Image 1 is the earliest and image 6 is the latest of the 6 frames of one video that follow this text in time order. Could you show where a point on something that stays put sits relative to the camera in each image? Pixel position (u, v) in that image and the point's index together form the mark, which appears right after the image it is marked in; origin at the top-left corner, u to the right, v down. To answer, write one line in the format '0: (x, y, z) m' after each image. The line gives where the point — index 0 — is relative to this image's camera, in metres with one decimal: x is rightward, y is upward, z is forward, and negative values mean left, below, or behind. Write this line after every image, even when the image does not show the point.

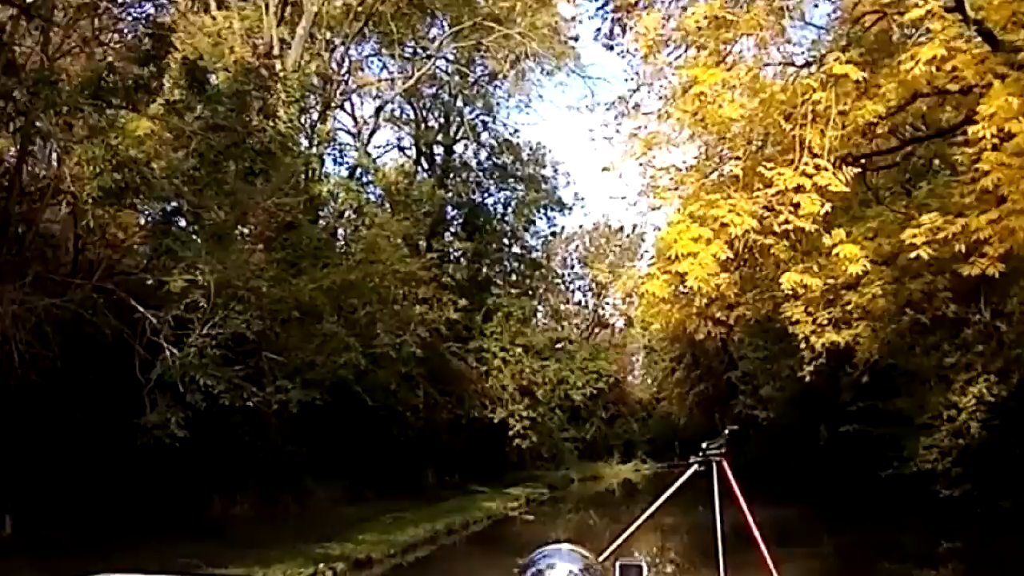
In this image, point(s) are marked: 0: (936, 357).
0: (+7.6, -1.2, +19.2) m
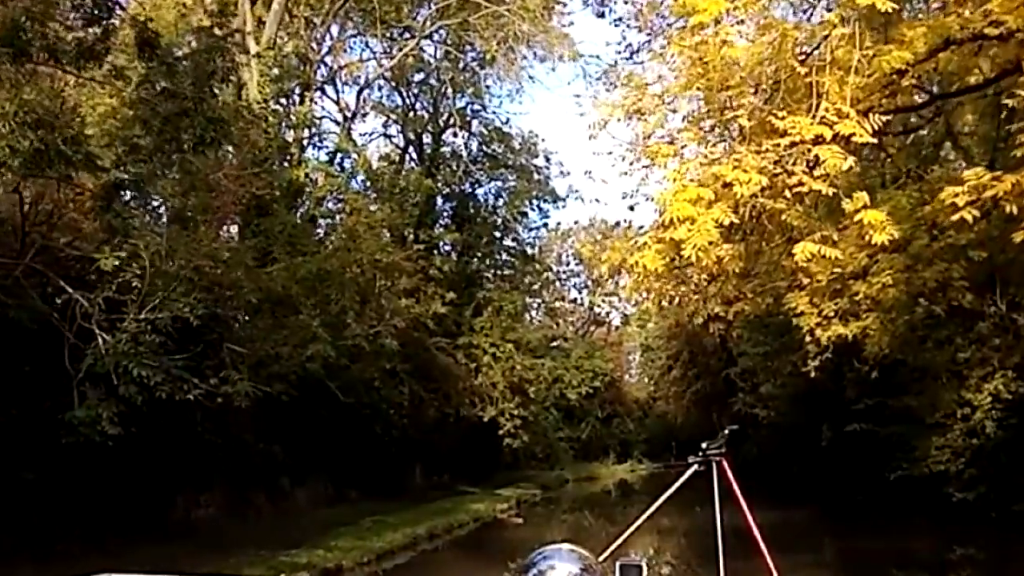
0: (+7.3, -1.1, +18.1) m
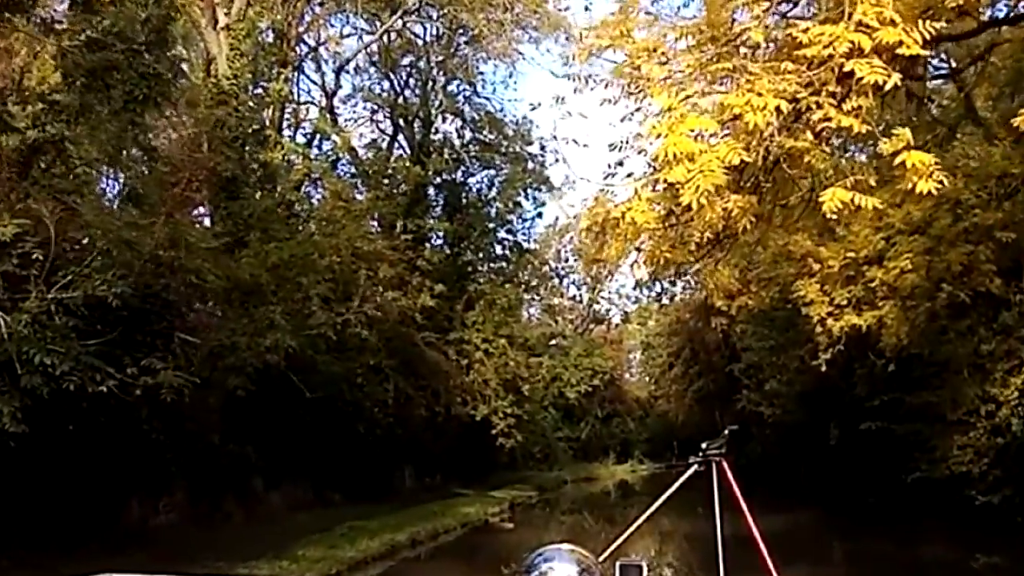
0: (+7.1, -0.9, +16.7) m
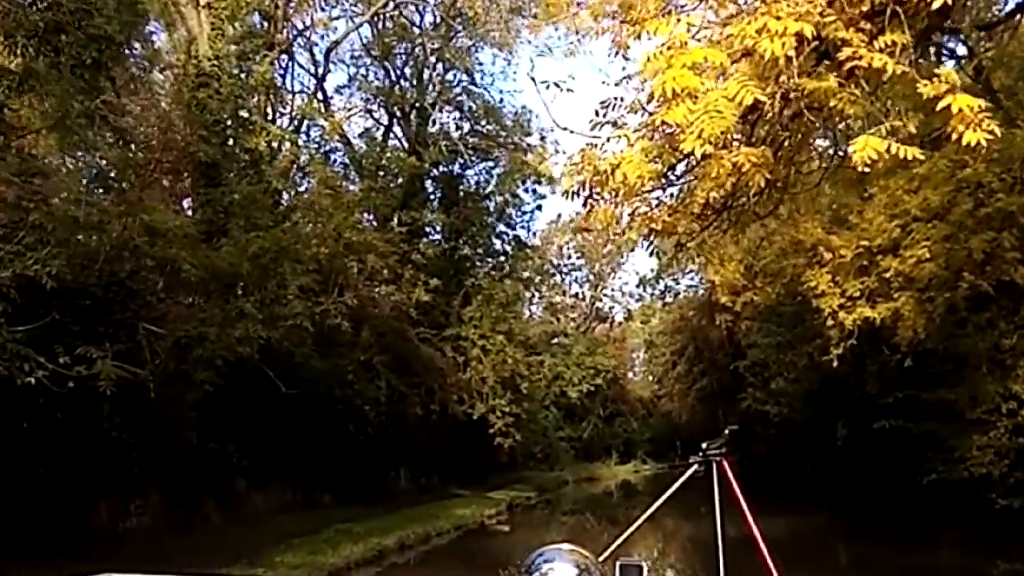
0: (+7.0, -0.7, +15.7) m
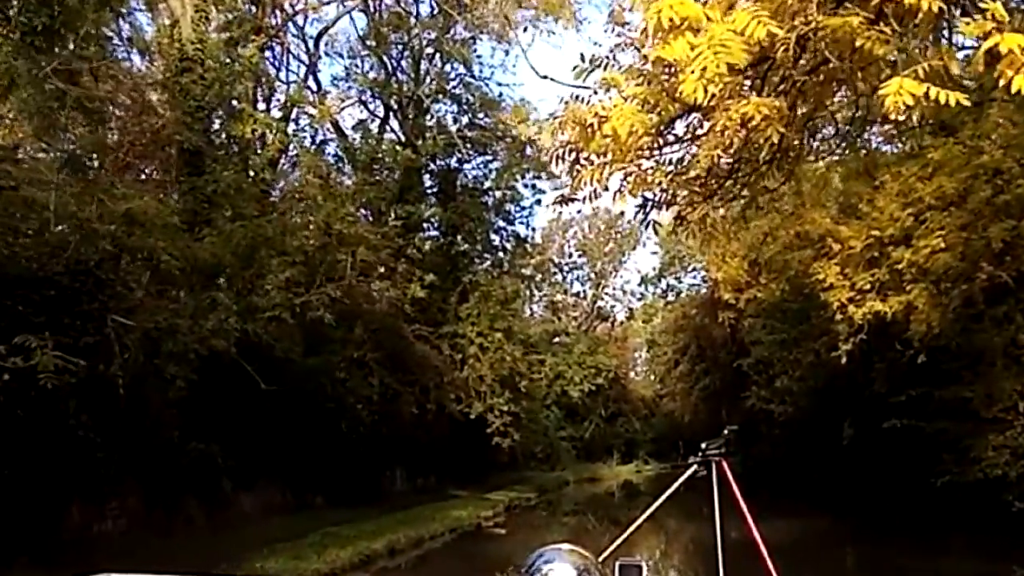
0: (+6.9, -0.6, +15.0) m
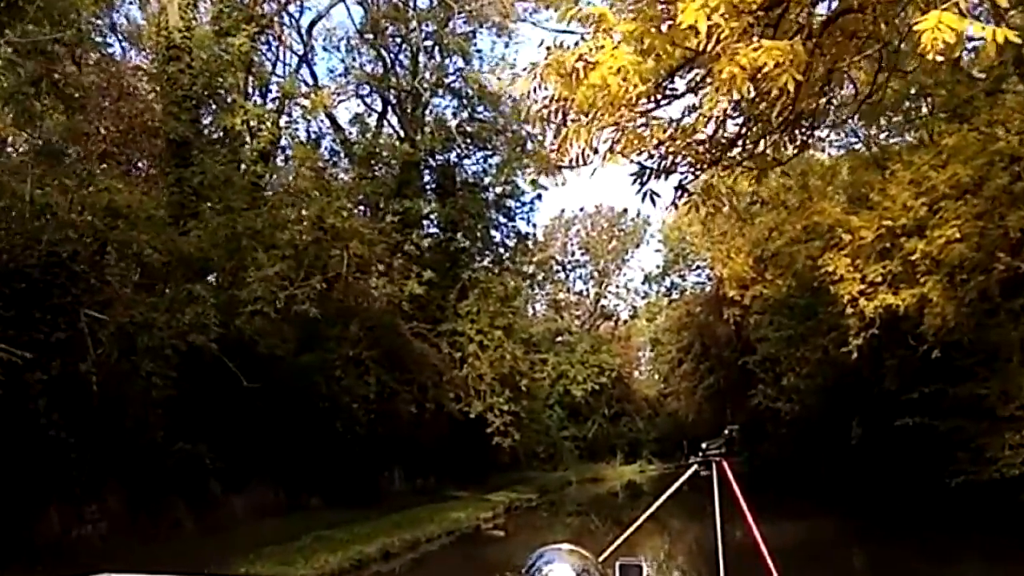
0: (+6.9, -0.5, +14.4) m
